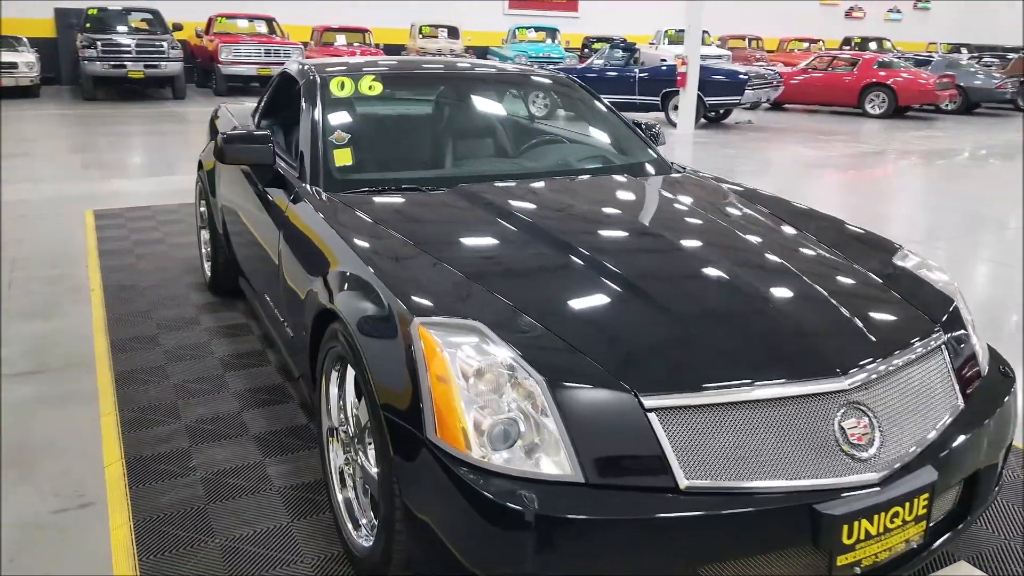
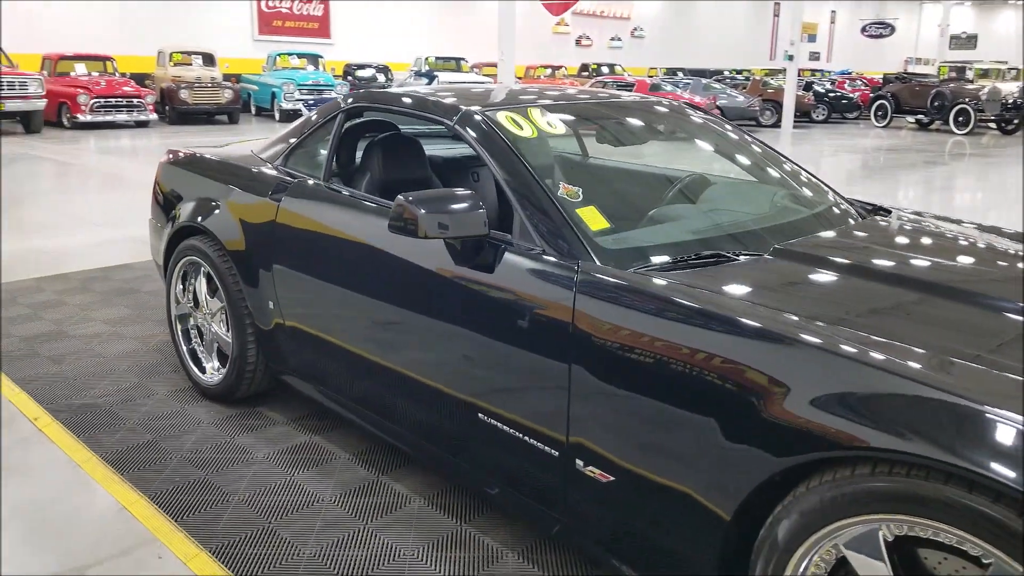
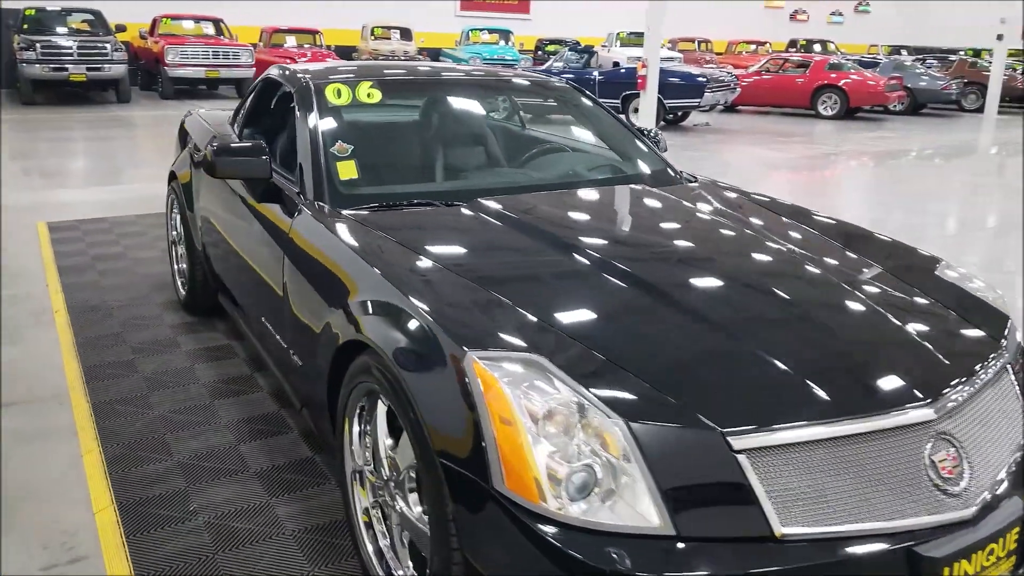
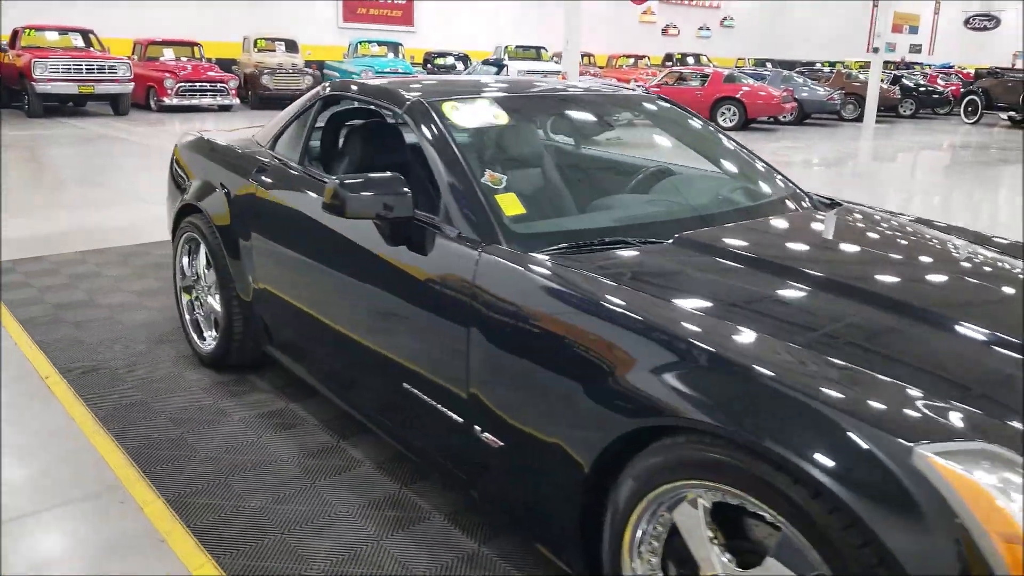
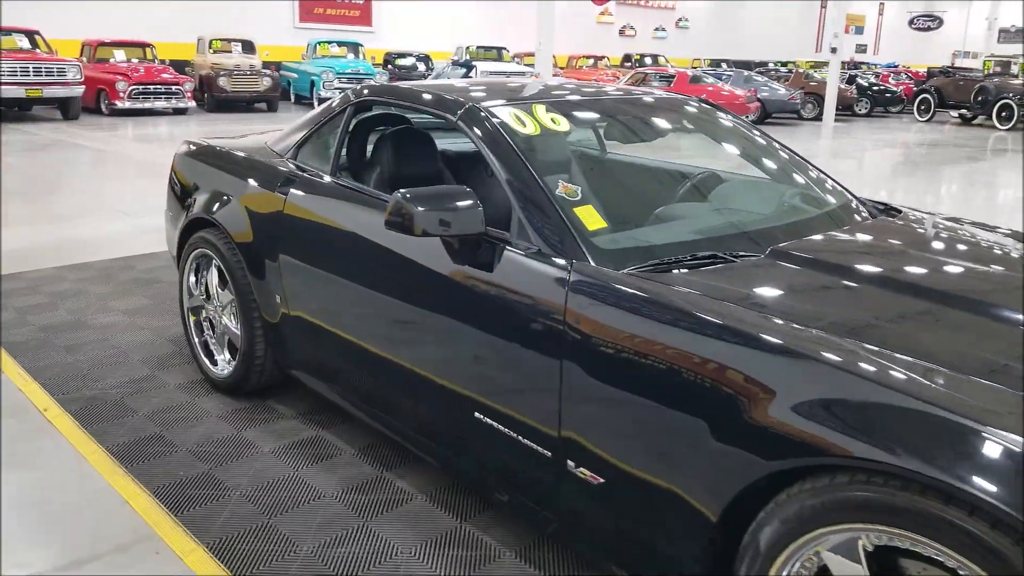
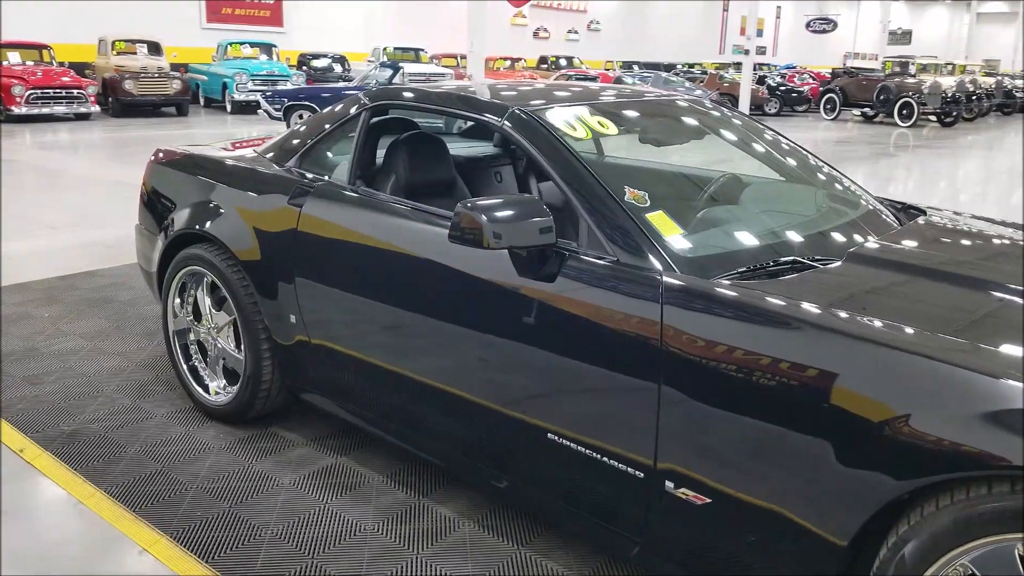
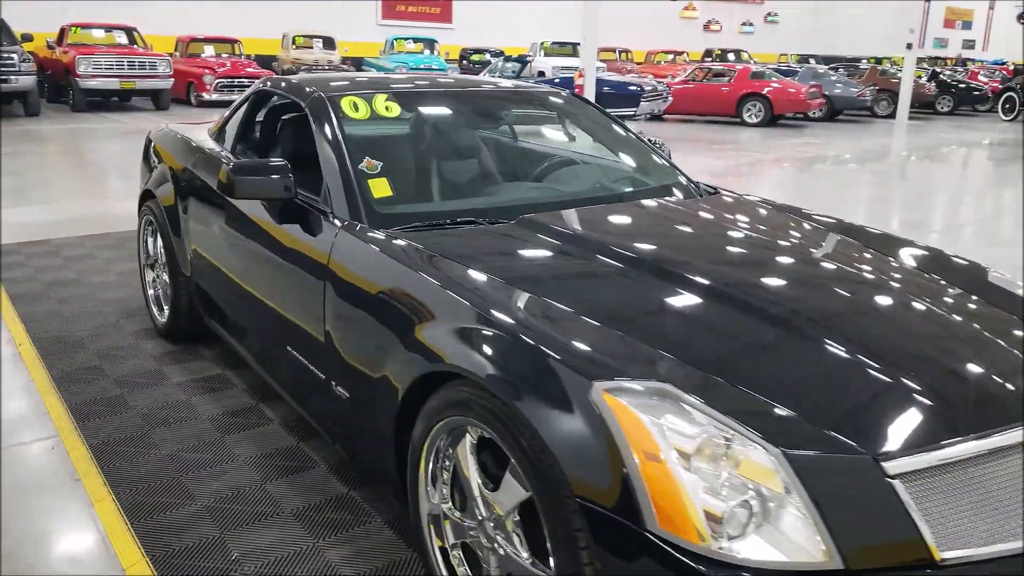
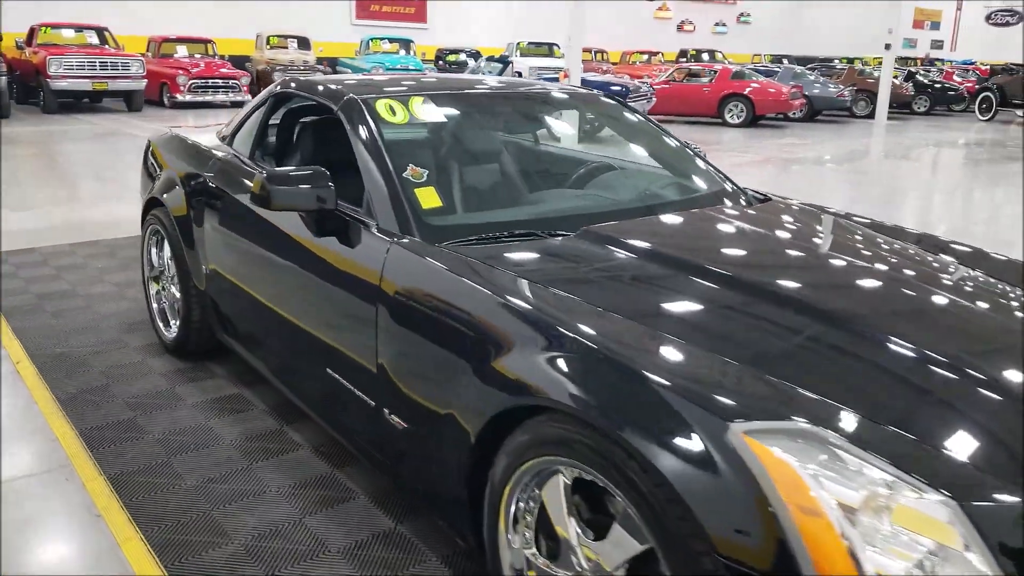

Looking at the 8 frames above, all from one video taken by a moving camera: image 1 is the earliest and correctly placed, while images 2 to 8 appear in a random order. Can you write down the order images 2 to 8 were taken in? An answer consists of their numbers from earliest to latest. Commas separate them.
3, 7, 8, 4, 5, 6, 2
